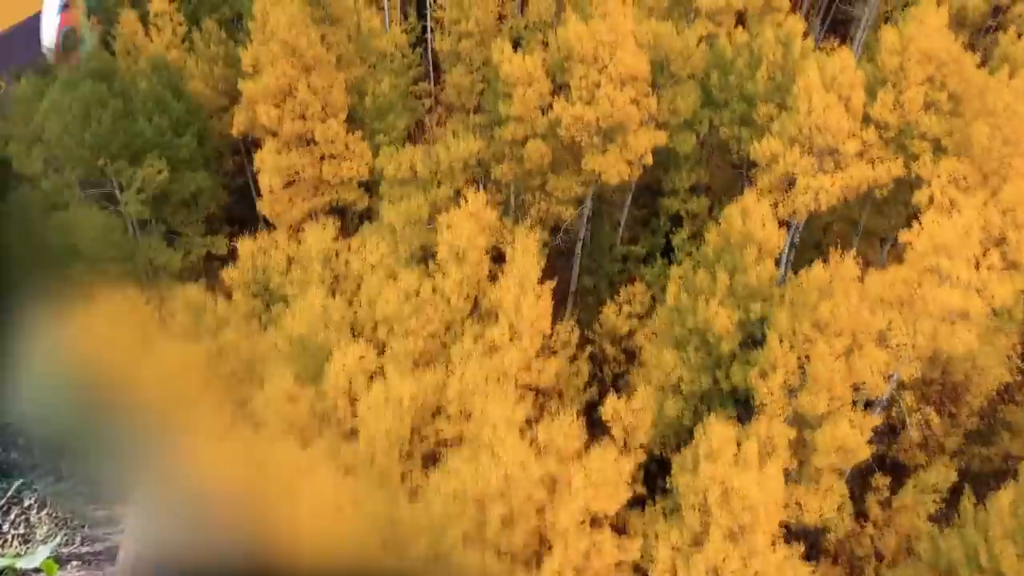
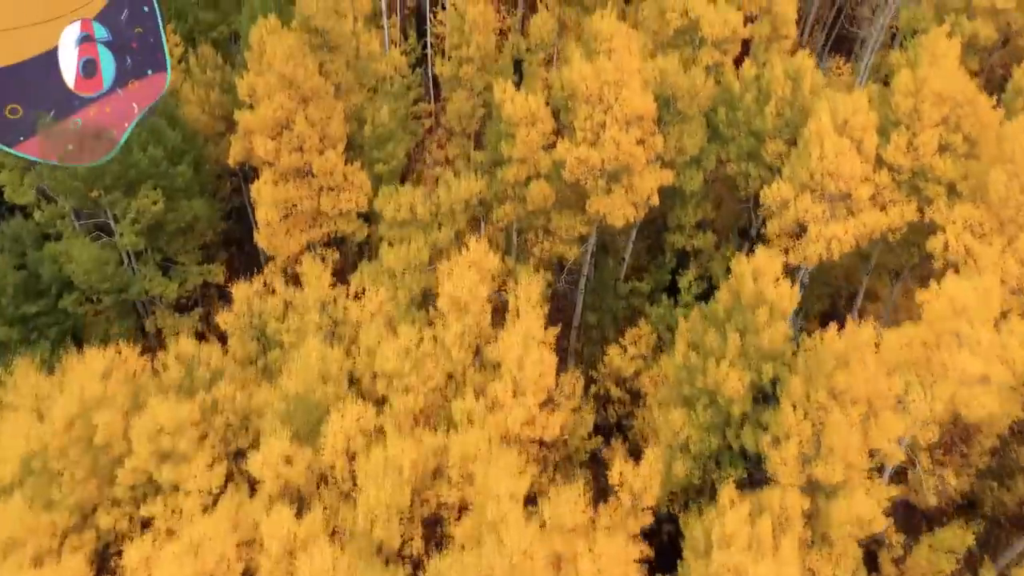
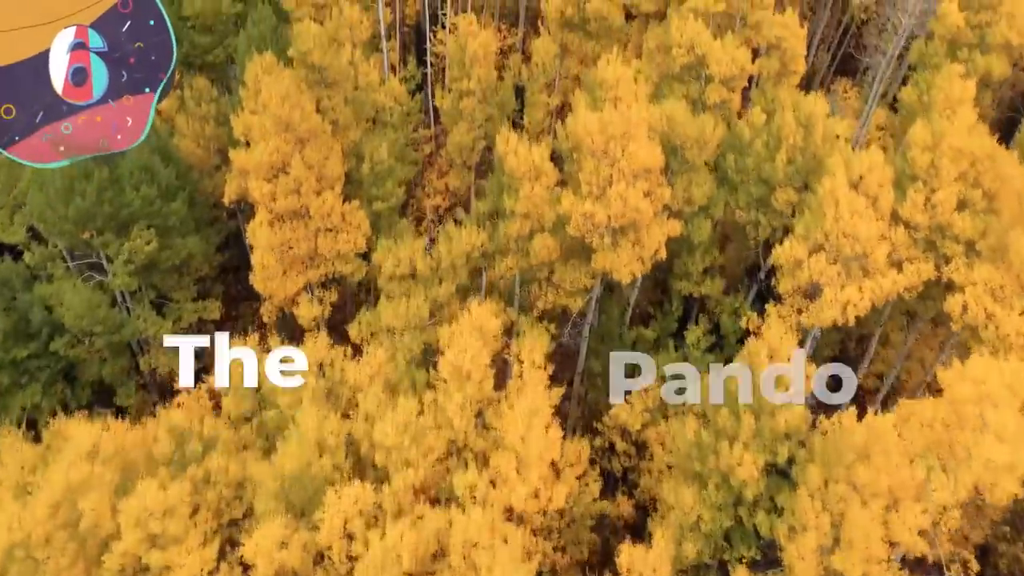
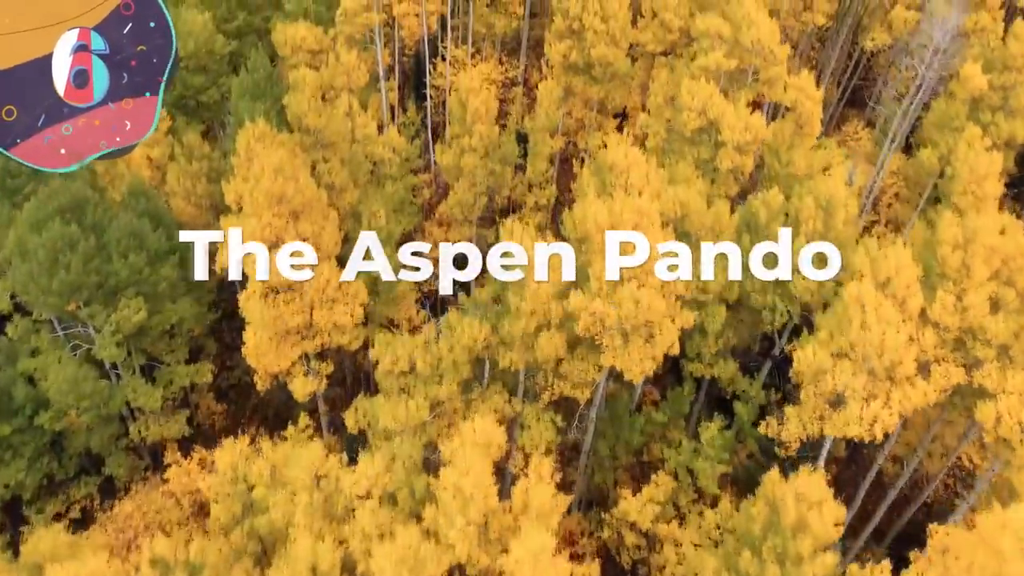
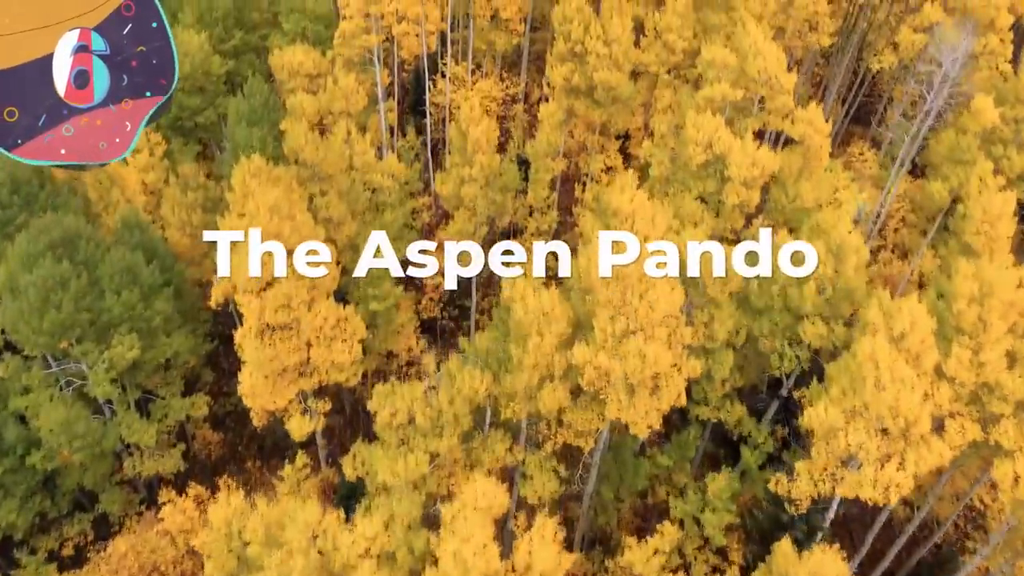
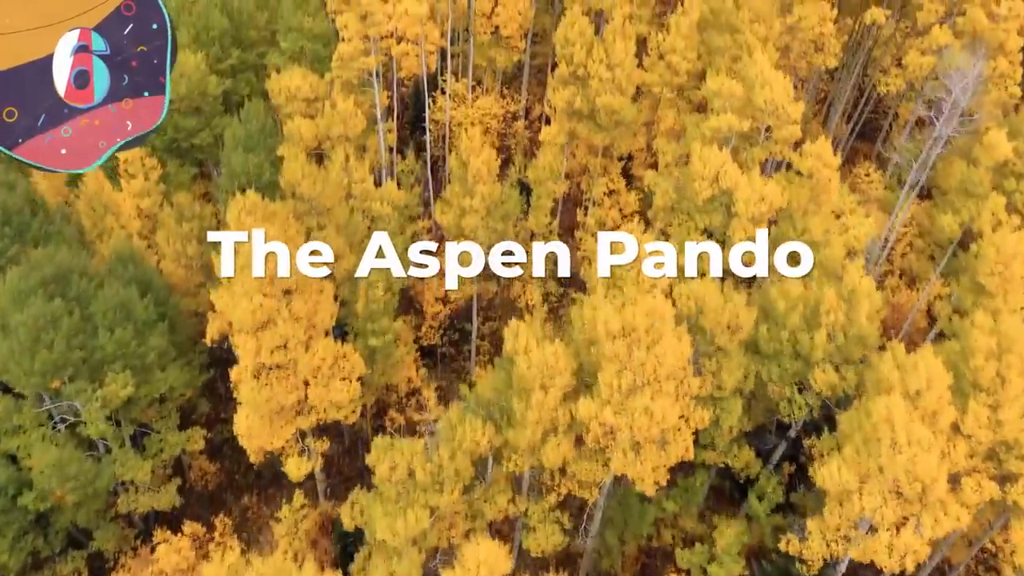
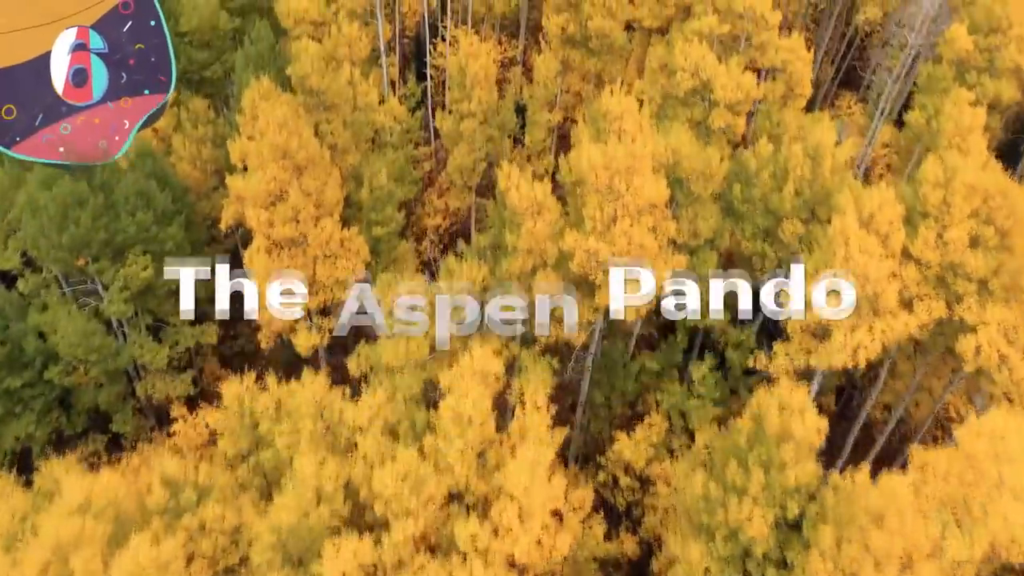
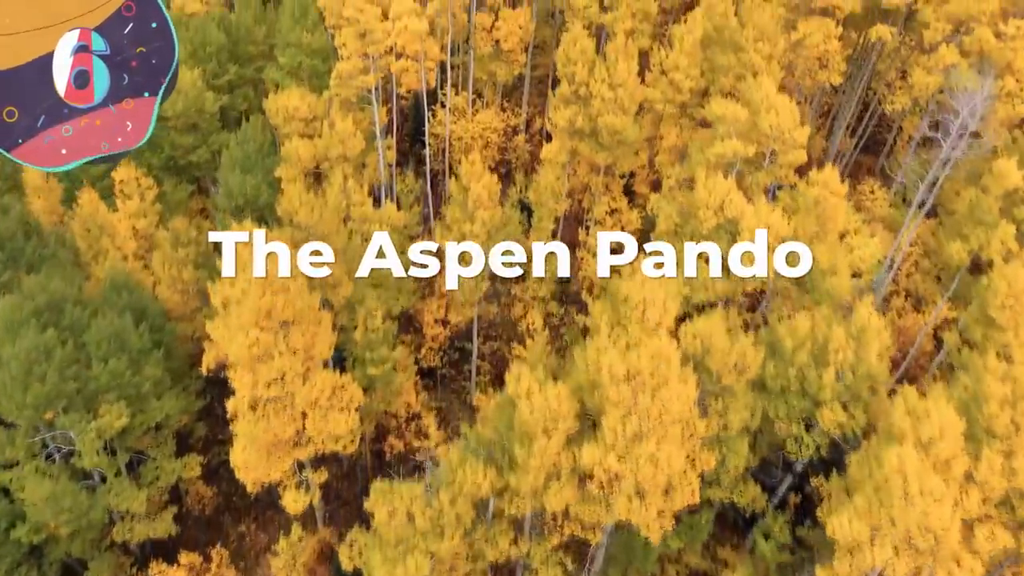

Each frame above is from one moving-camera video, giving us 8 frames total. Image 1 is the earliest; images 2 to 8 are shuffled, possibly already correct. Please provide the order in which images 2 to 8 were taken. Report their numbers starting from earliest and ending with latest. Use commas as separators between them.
2, 3, 7, 4, 5, 6, 8
